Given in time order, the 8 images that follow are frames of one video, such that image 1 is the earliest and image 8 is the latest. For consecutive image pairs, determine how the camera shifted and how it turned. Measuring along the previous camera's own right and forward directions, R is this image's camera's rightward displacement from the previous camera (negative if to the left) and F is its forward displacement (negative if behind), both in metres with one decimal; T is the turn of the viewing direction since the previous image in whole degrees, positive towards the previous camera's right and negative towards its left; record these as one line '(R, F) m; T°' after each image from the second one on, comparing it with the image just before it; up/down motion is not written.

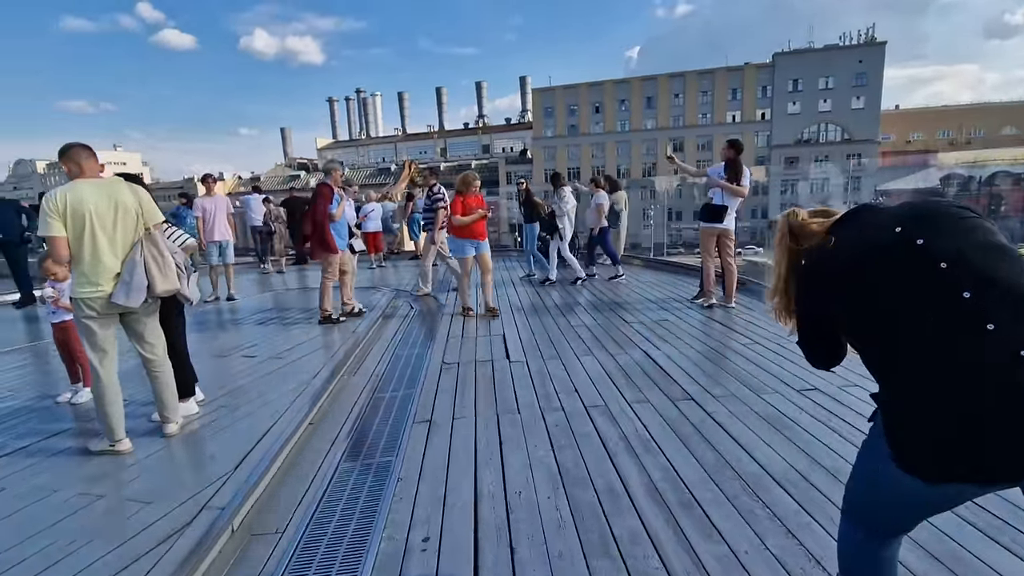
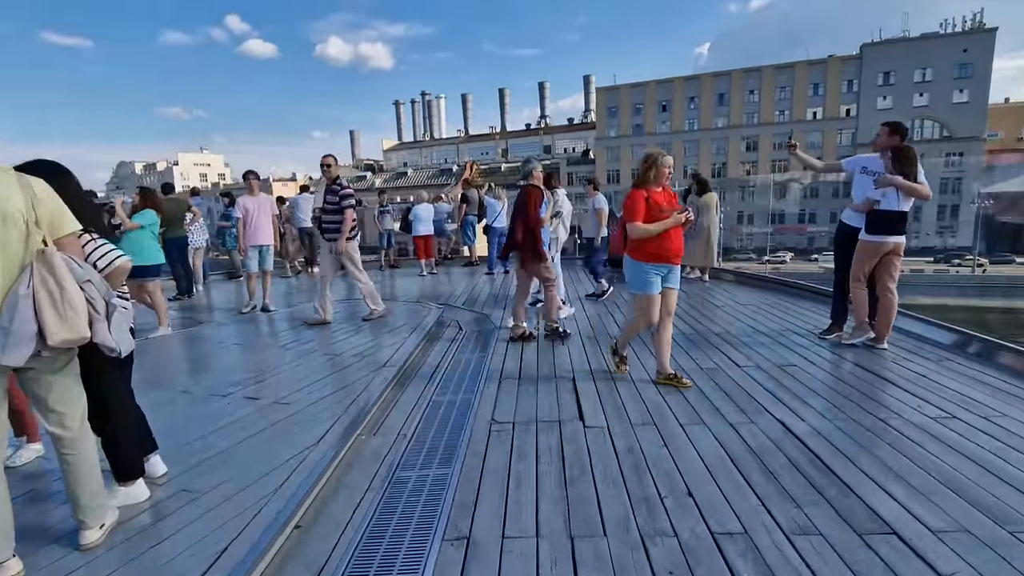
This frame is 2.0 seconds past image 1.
(-0.1, +1.0) m; -6°
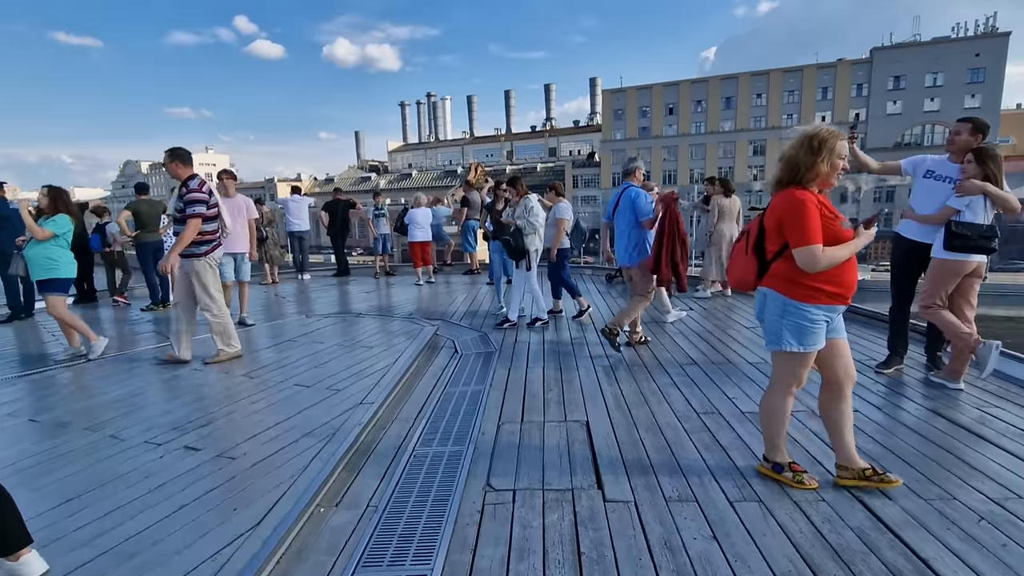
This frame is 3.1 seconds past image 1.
(0.0, +0.6) m; 0°
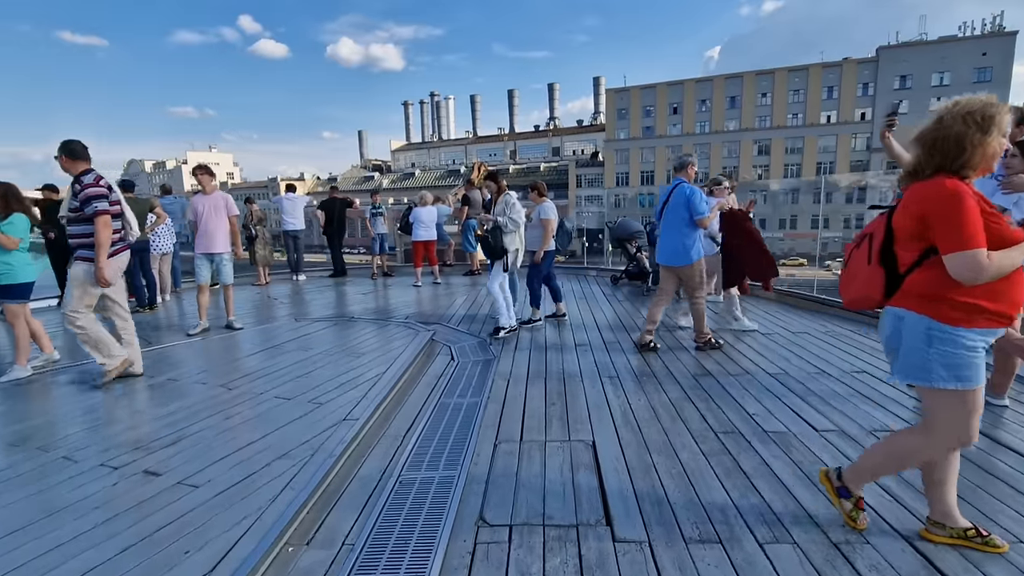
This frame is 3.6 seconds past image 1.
(0.0, +0.3) m; 0°
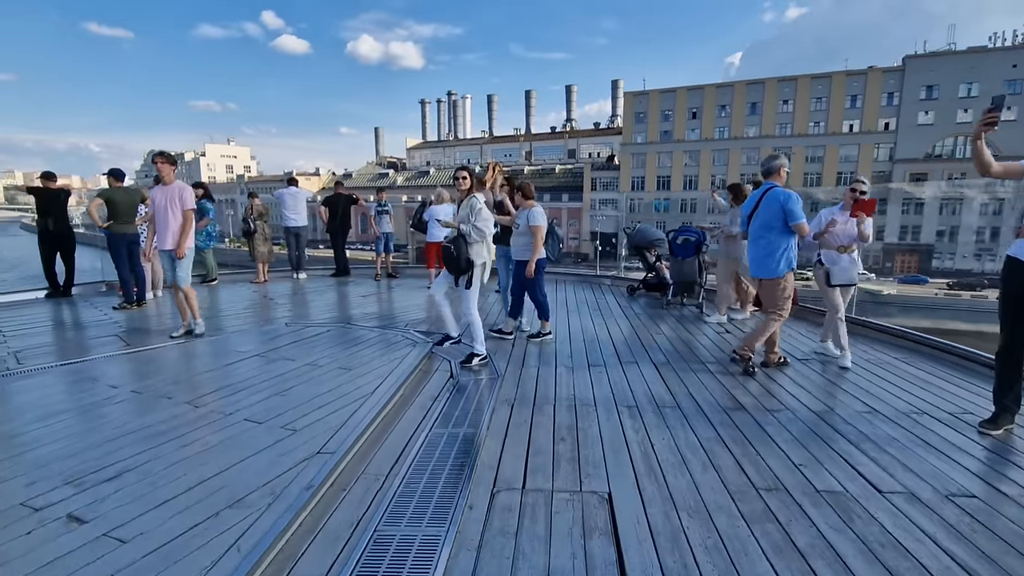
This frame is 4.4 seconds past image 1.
(0.0, +0.4) m; -1°
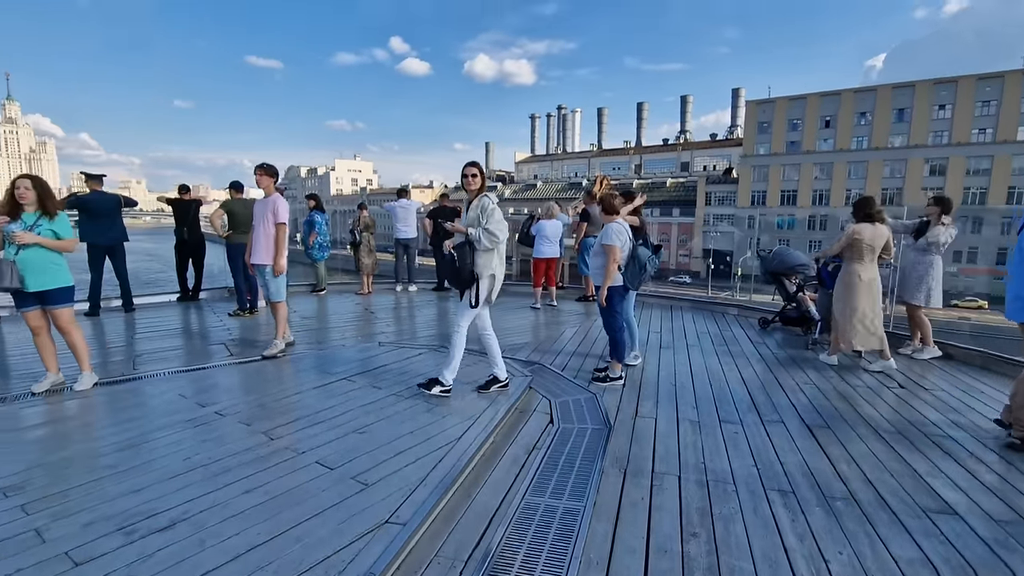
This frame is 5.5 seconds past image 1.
(-0.1, +0.5) m; -11°
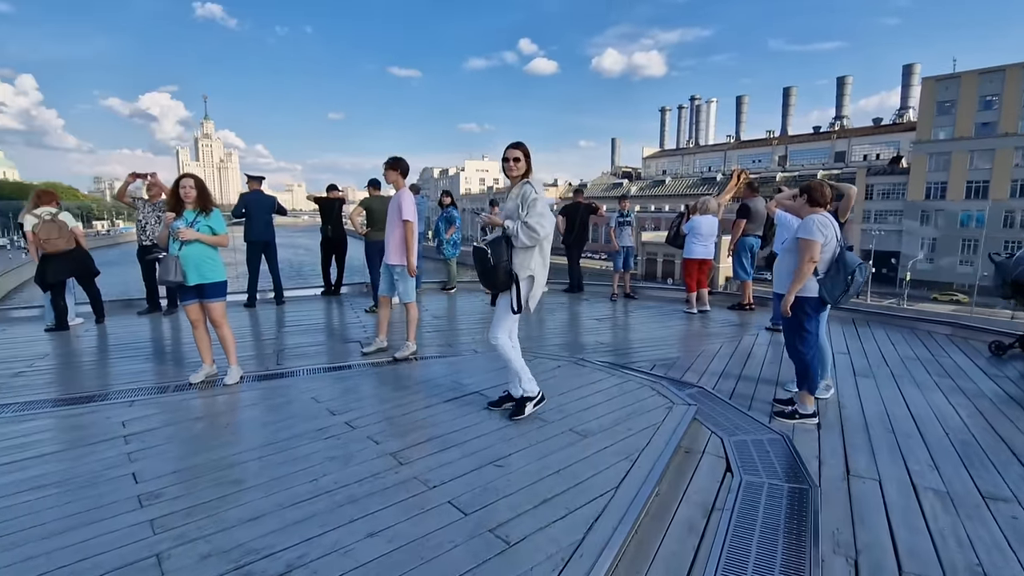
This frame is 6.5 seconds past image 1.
(-0.2, +0.5) m; -13°
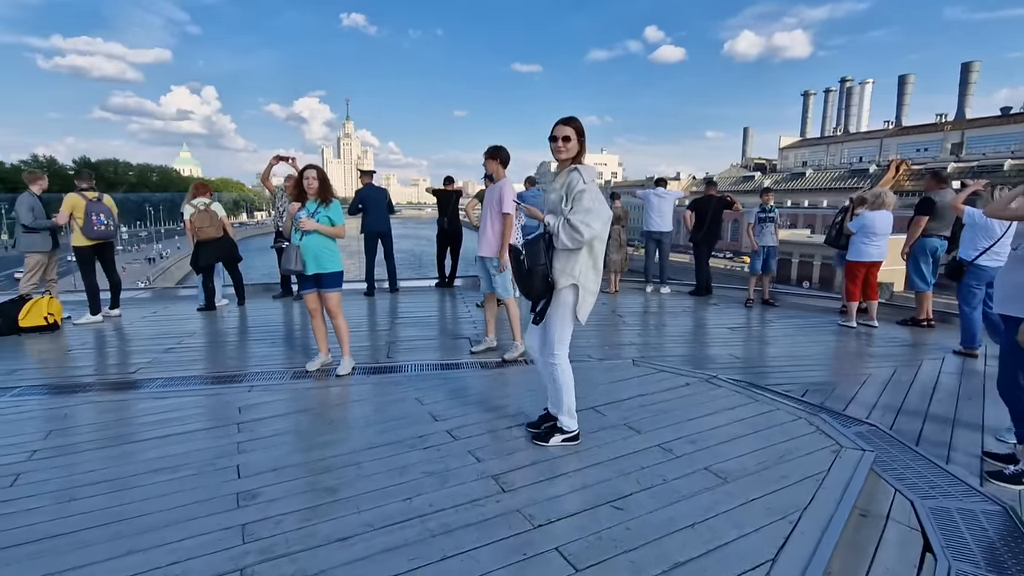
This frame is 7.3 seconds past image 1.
(-0.1, +0.4) m; -12°
